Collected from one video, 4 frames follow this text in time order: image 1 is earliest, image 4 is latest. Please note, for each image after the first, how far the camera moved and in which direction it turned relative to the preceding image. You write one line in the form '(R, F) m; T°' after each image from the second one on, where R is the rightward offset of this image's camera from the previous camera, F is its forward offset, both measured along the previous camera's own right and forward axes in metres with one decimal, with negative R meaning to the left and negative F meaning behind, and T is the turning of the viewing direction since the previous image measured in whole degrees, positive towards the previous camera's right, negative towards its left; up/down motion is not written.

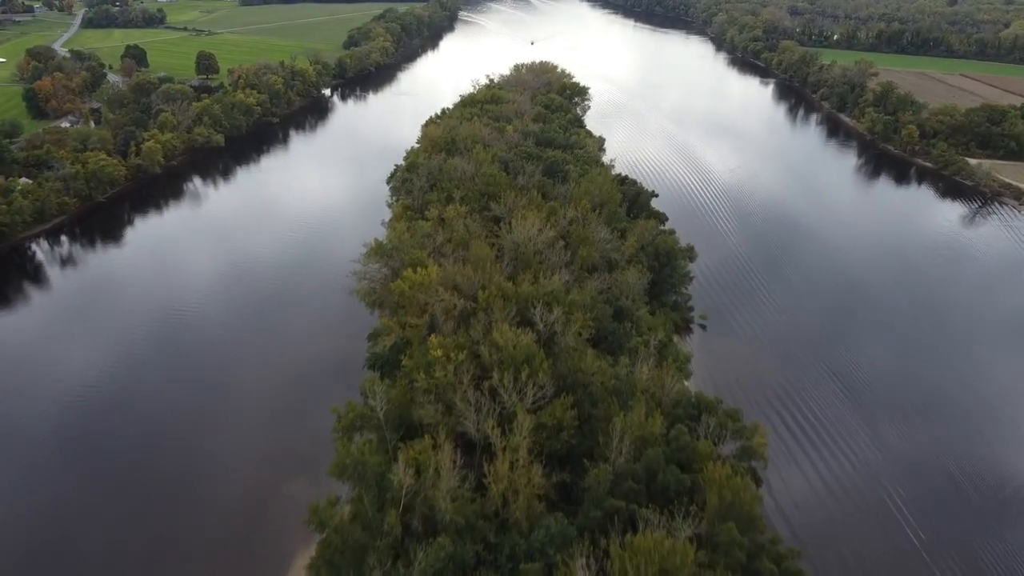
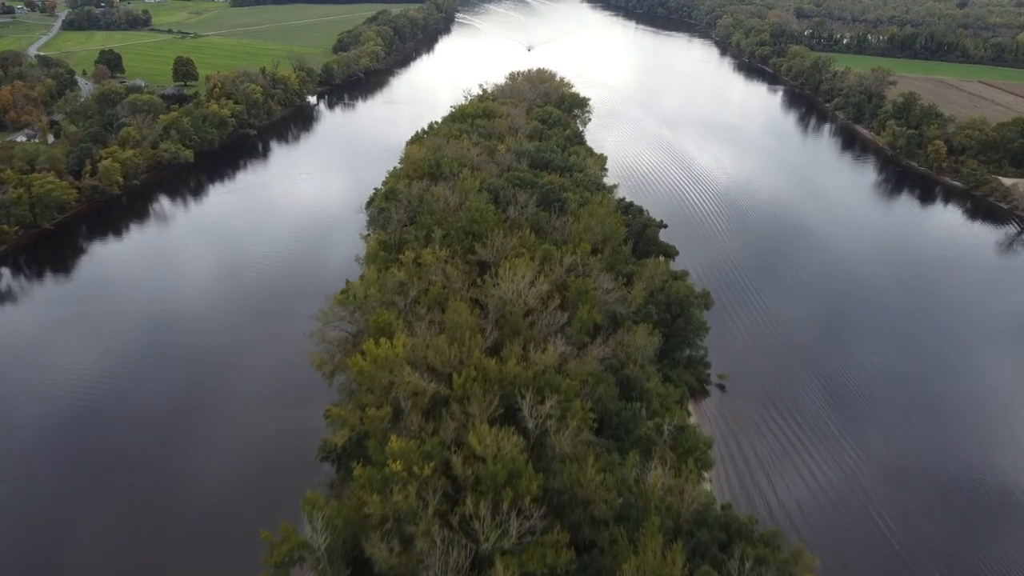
(+0.5, +4.3) m; 0°
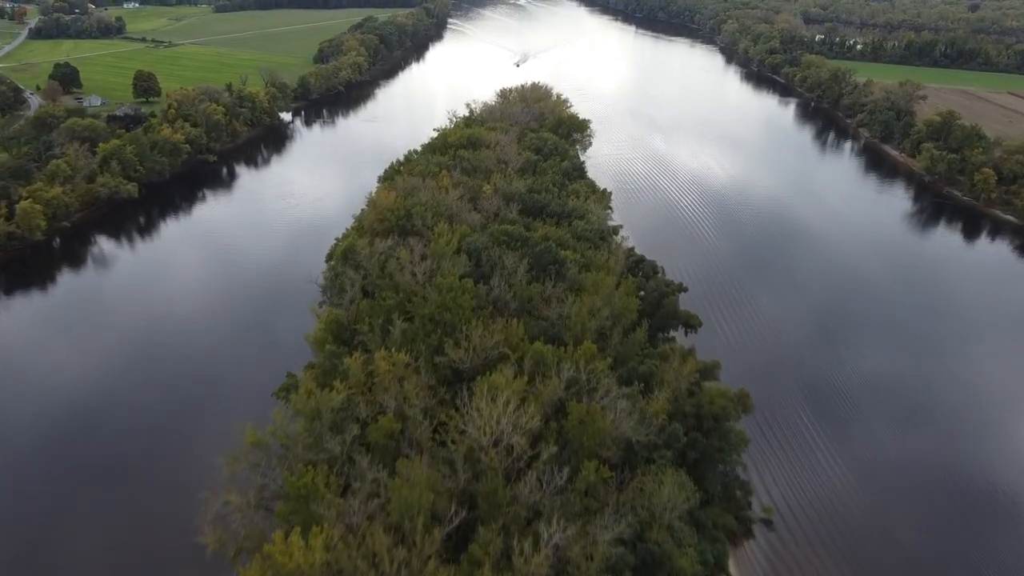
(+0.5, +6.4) m; 0°
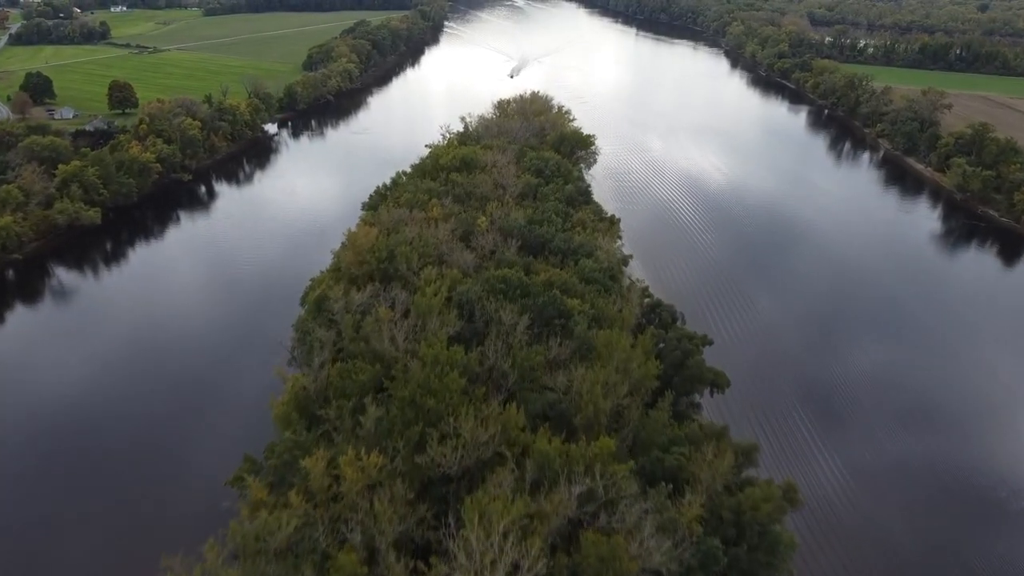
(0.0, +3.8) m; 0°
